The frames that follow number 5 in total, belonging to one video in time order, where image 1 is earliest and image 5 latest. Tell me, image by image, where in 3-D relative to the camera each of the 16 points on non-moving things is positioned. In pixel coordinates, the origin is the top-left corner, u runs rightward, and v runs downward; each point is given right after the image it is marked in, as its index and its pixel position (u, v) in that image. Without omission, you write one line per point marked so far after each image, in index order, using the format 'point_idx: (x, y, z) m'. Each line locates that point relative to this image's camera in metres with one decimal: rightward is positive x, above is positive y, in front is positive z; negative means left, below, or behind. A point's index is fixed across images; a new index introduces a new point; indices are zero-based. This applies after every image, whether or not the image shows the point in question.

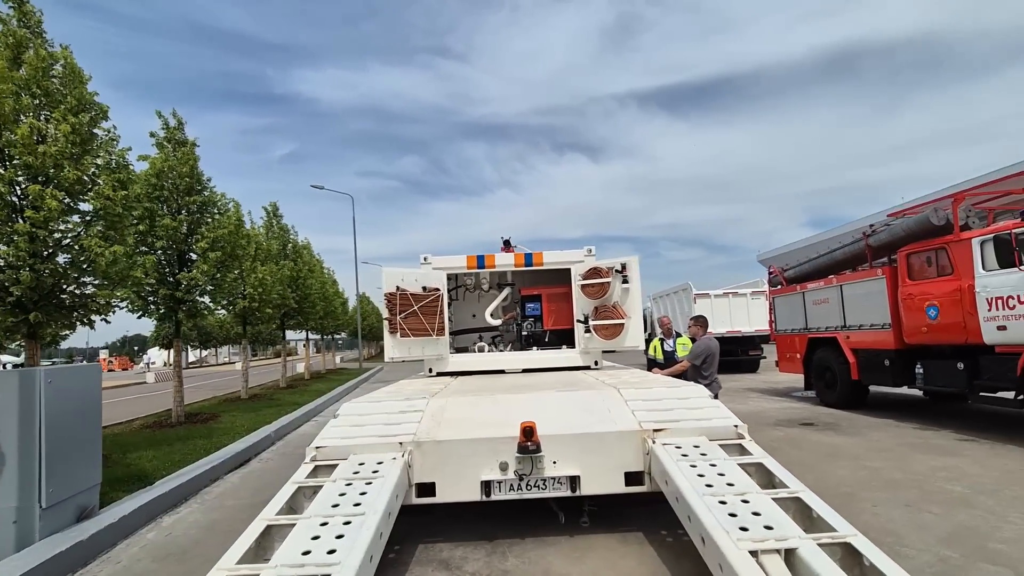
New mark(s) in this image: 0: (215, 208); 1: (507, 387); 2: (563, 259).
0: (-5.8, +1.6, +11.3) m
1: (0.0, -0.9, +5.3) m
2: (+0.7, +0.4, +7.3) m
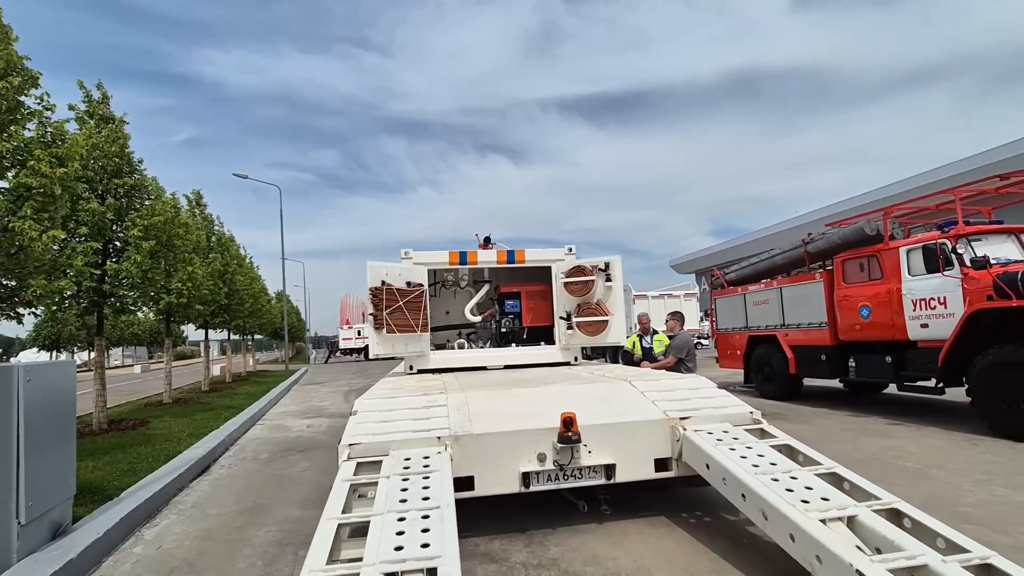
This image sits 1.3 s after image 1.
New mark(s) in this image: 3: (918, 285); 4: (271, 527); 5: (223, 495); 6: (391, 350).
0: (-6.6, +1.7, +10.4) m
1: (0.0, -0.8, +5.3) m
2: (+0.4, +0.4, +7.4) m
3: (+5.6, 0.0, +8.0) m
4: (-1.8, -1.8, +4.5) m
5: (-2.8, -2.0, +5.5) m
6: (-1.4, -0.7, +6.6) m
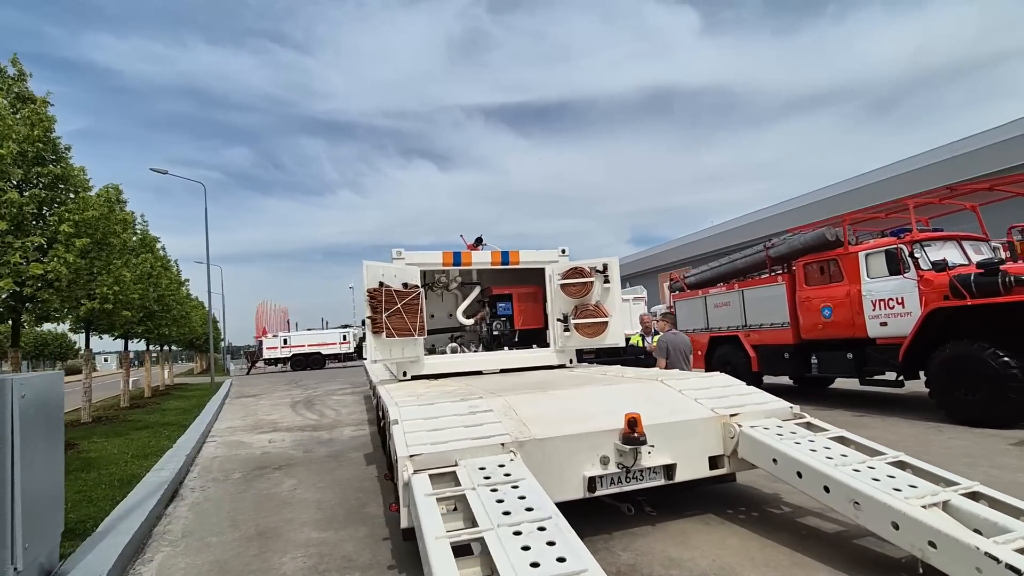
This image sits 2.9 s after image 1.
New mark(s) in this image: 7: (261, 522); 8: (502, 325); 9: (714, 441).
0: (-7.0, +1.6, +9.3) m
1: (+0.2, -0.8, +5.1) m
2: (+0.3, +0.4, +7.2) m
3: (+5.4, 0.0, +8.6) m
4: (-1.5, -1.8, +4.0) m
5: (-2.5, -2.0, +5.0) m
6: (-1.3, -0.7, +6.2) m
7: (-2.1, -1.9, +4.8) m
8: (-0.1, -0.5, +7.4) m
9: (+1.4, -1.1, +4.1) m
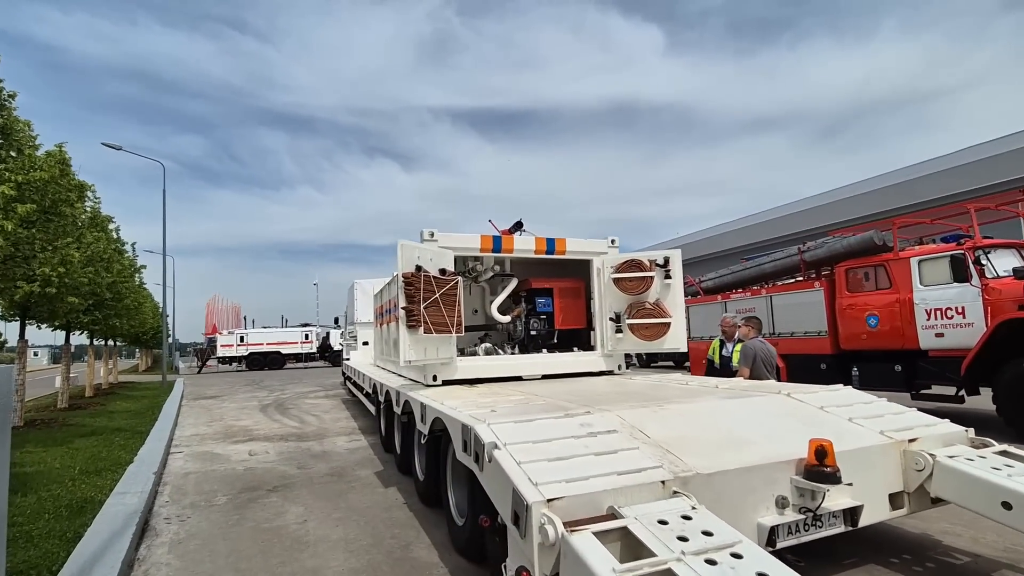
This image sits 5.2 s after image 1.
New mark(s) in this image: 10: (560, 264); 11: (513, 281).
0: (-6.6, +1.9, +7.7) m
1: (+0.9, -0.8, +4.1) m
2: (+0.8, +0.4, +6.3) m
3: (+5.8, -0.1, +8.0) m
4: (-0.8, -1.7, +2.9) m
5: (-2.0, -1.8, +3.7) m
6: (-0.8, -0.6, +5.0) m
7: (-1.5, -1.8, +3.6) m
8: (+0.3, -0.4, +6.4) m
9: (+2.1, -1.0, +3.2) m
10: (+0.6, +0.3, +6.6) m
11: (0.0, +0.1, +6.4) m
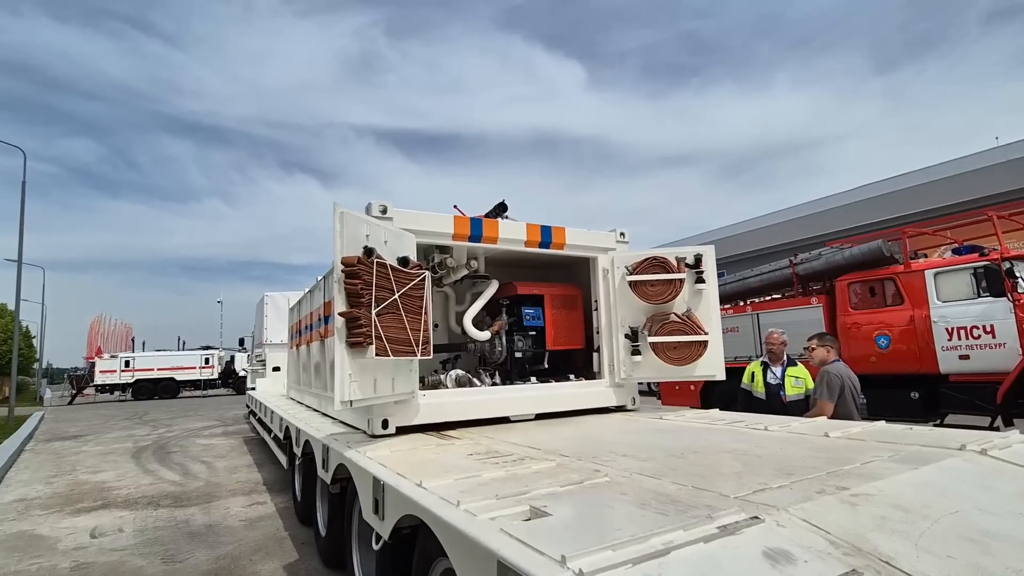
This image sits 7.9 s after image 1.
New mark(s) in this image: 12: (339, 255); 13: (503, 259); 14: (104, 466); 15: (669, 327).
0: (-6.9, +2.0, +5.2) m
1: (+1.0, -0.7, +2.4) m
2: (+0.7, +0.4, +4.6) m
3: (+5.3, -0.3, +7.0) m
4: (-0.5, -1.5, +1.0) m
5: (-1.8, -1.7, +1.7) m
6: (-0.8, -0.6, +3.2) m
7: (-1.3, -1.7, +1.6) m
8: (+0.1, -0.4, +4.6) m
9: (+2.3, -1.0, +1.7) m
10: (+0.3, +0.2, +5.0) m
11: (-0.2, 0.0, +4.6) m
12: (-0.9, +0.2, +3.1) m
13: (-0.1, +0.2, +4.8) m
14: (-5.8, -2.5, +8.3) m
15: (+1.2, -0.3, +4.4) m
